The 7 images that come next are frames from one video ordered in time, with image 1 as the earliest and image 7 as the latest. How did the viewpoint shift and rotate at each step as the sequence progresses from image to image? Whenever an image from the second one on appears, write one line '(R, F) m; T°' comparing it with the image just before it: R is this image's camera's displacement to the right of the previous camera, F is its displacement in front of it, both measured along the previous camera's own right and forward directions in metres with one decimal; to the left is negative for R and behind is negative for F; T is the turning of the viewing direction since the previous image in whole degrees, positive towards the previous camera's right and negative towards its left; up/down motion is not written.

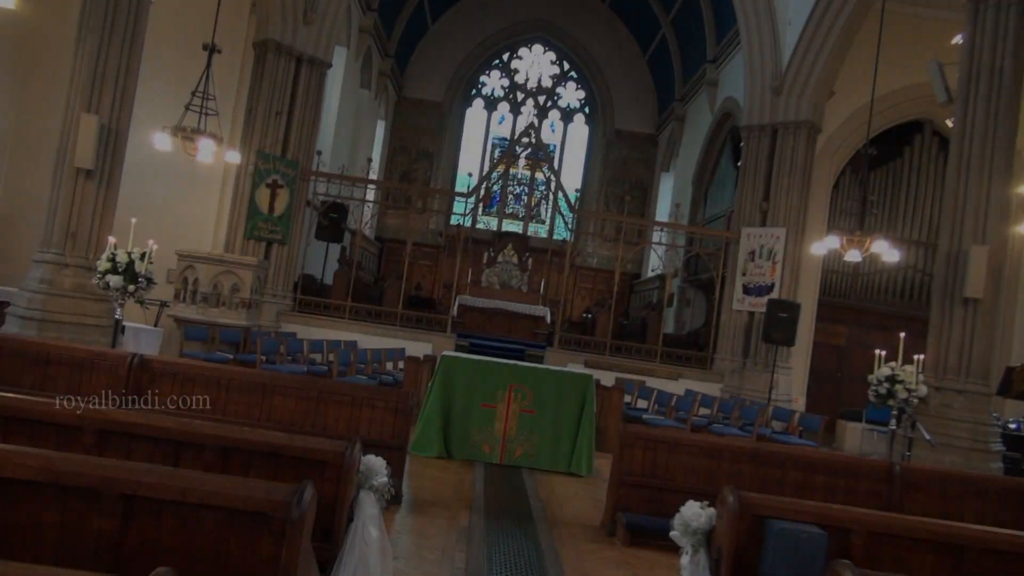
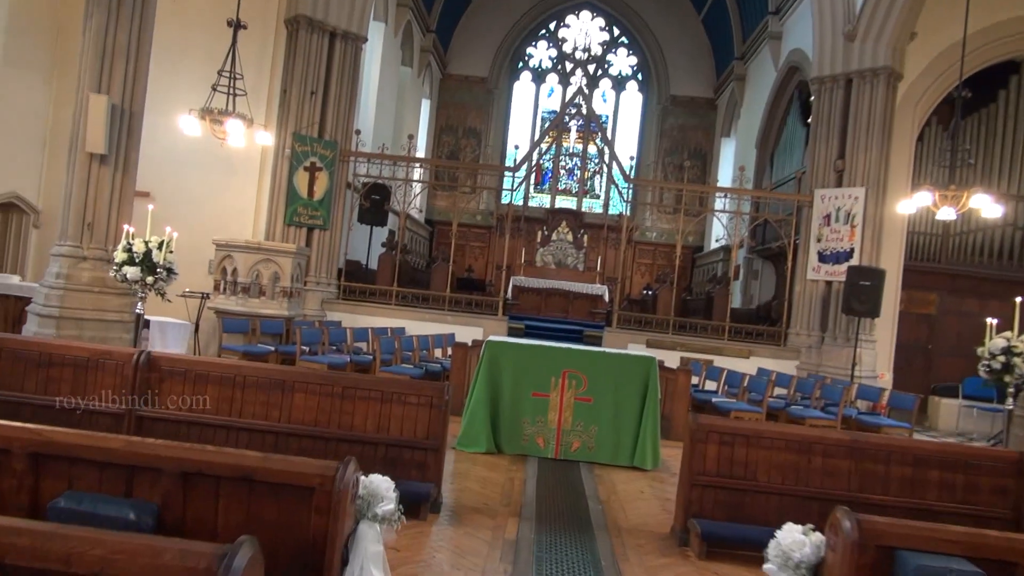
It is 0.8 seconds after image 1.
(+0.1, +0.6) m; -4°
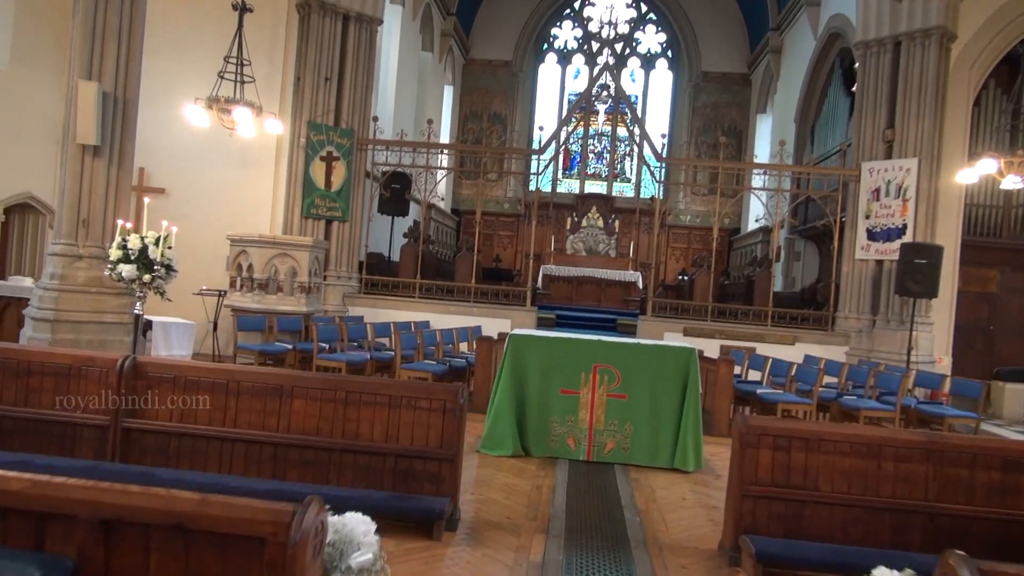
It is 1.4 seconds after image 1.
(+0.1, +0.5) m; -2°
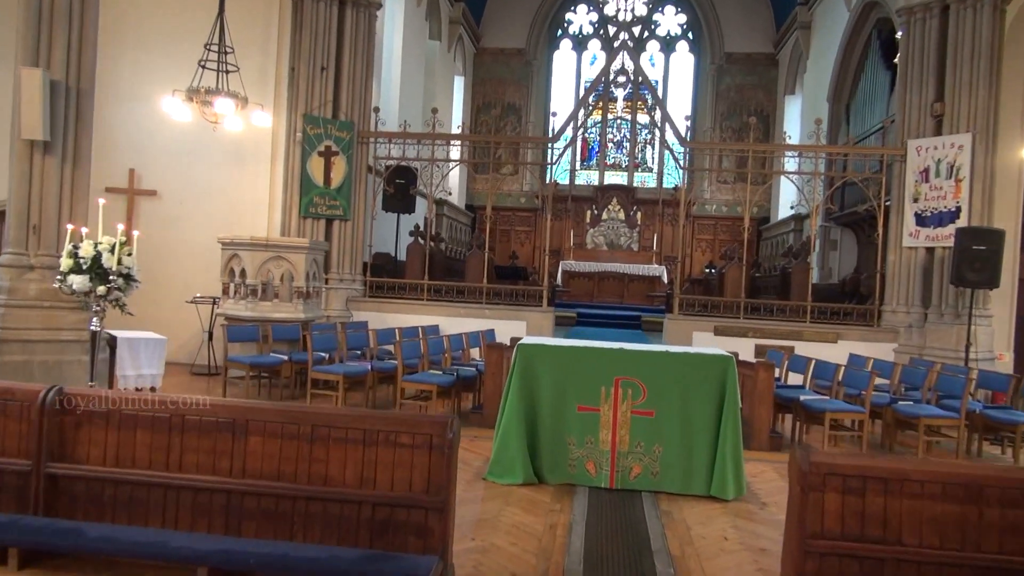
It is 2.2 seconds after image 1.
(+0.1, +0.7) m; -2°
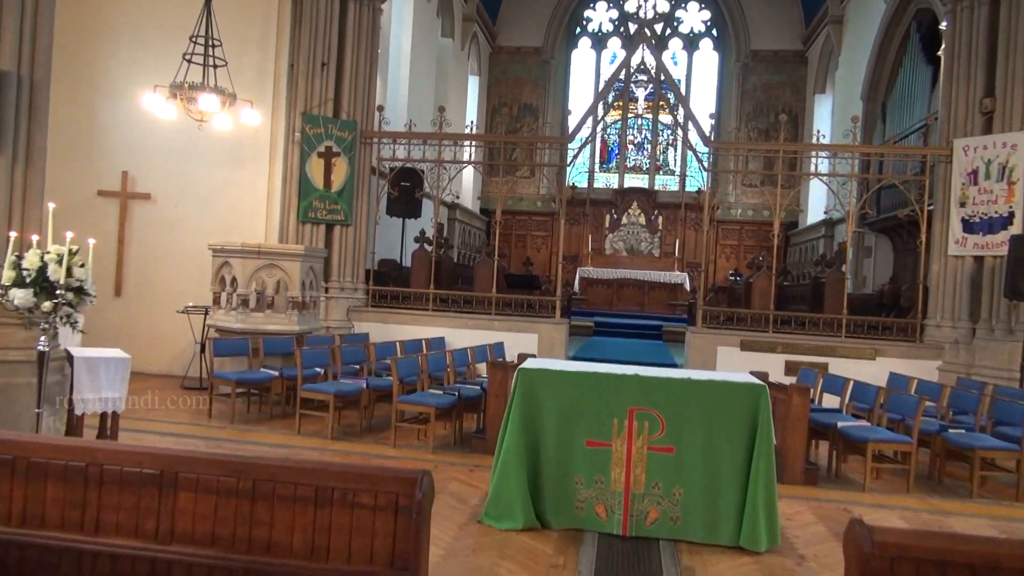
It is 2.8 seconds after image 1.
(+0.1, +0.6) m; -2°
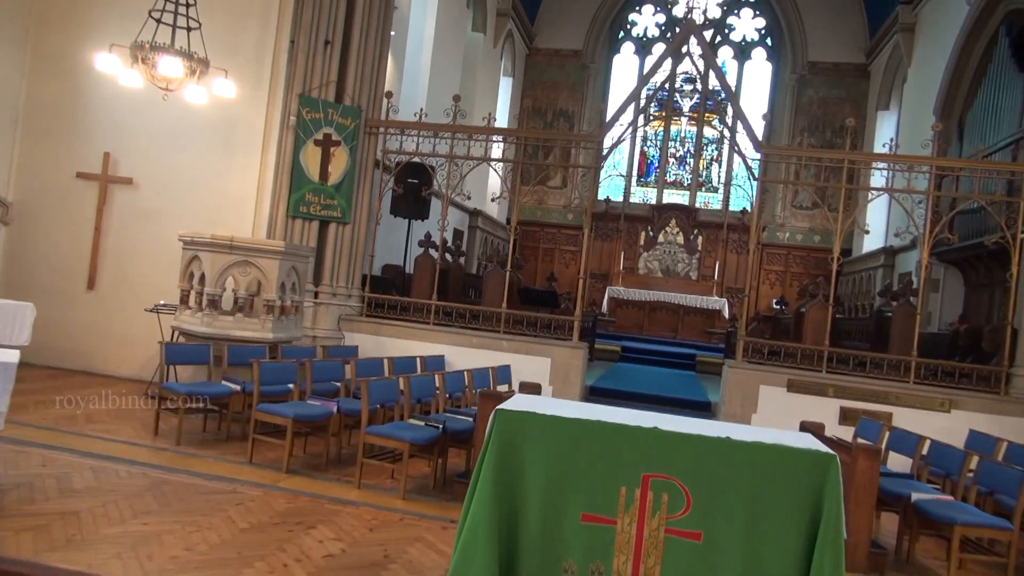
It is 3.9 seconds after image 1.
(+0.2, +1.1) m; -3°
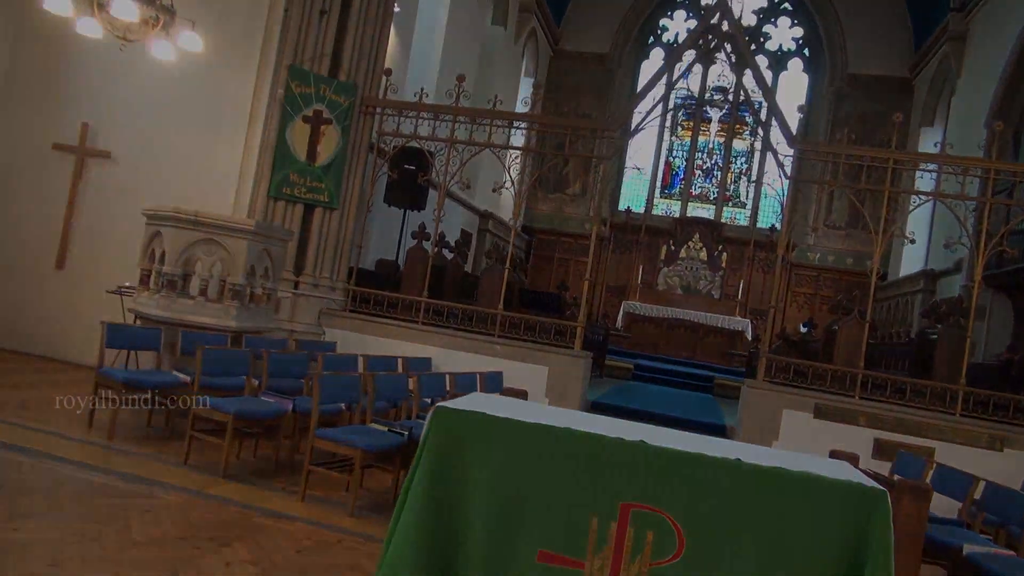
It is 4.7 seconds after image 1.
(+0.2, +0.7) m; -2°
